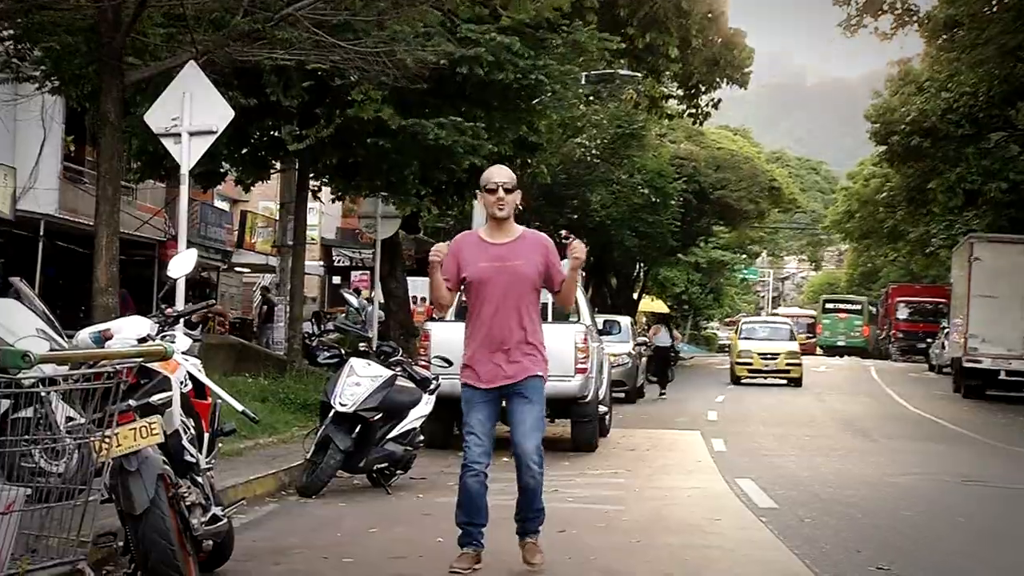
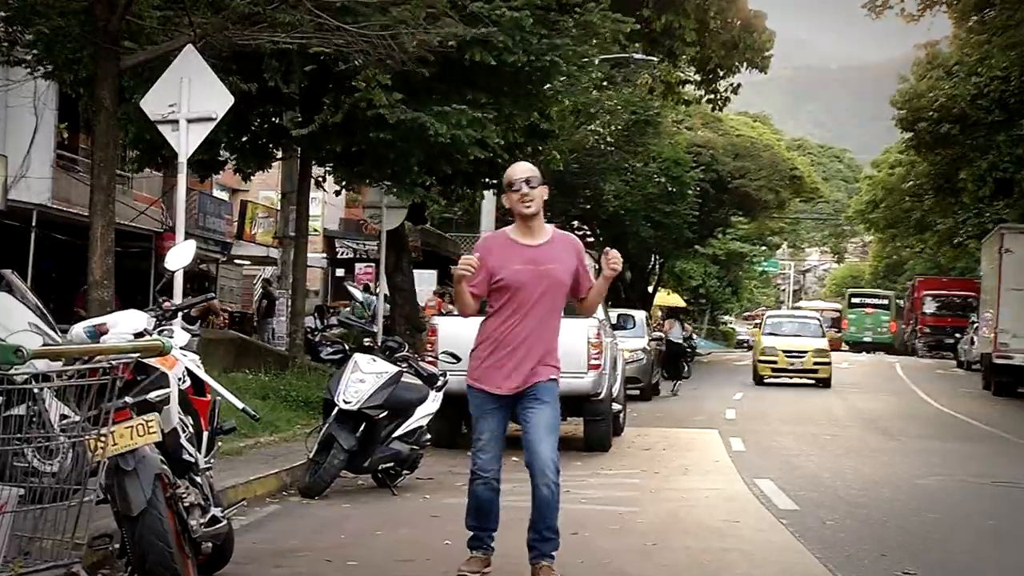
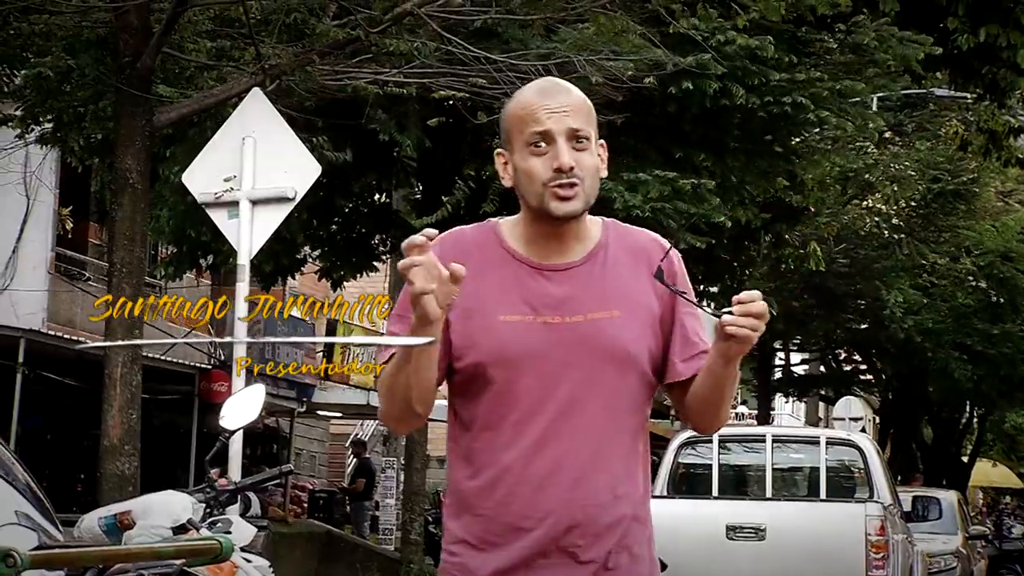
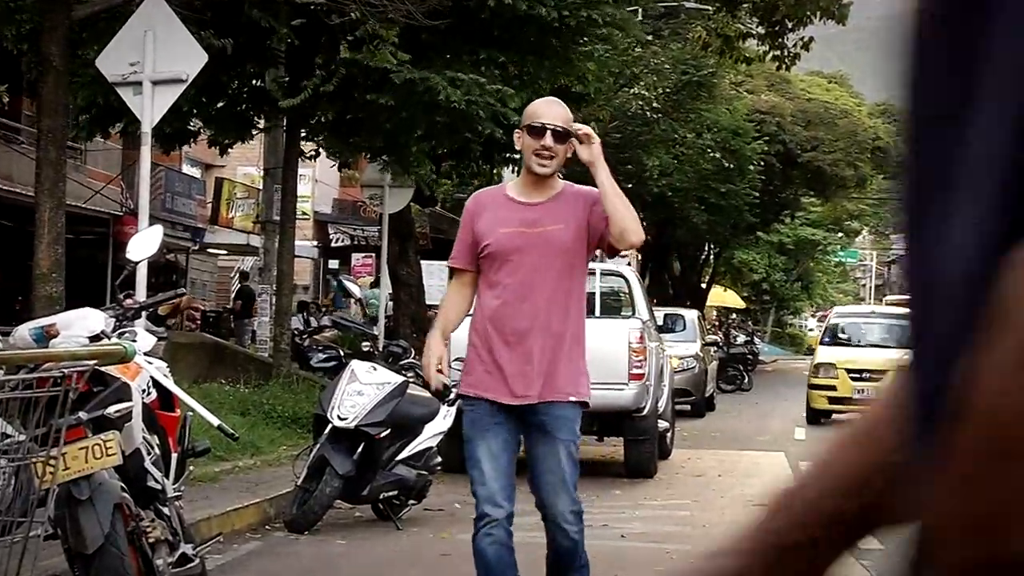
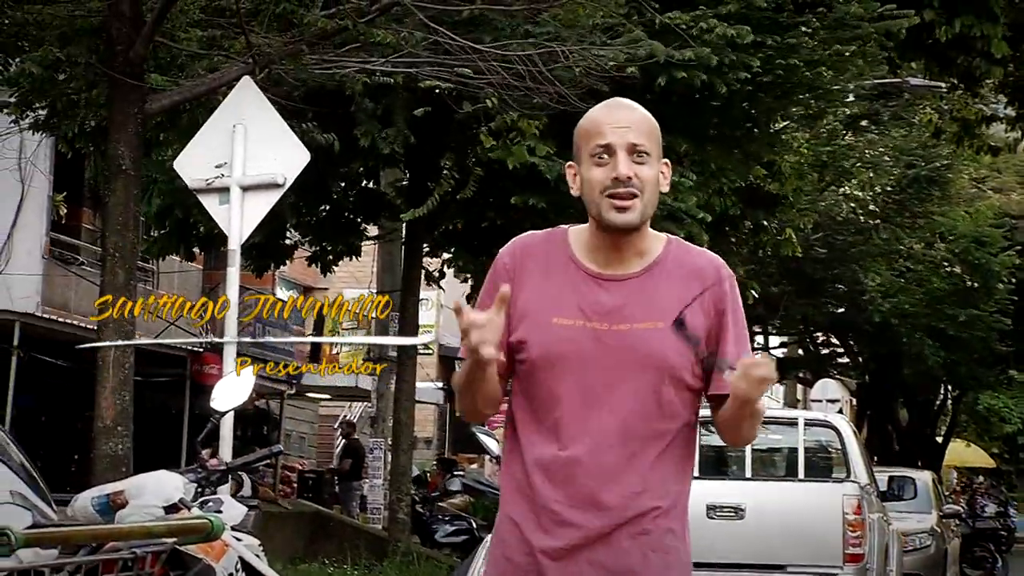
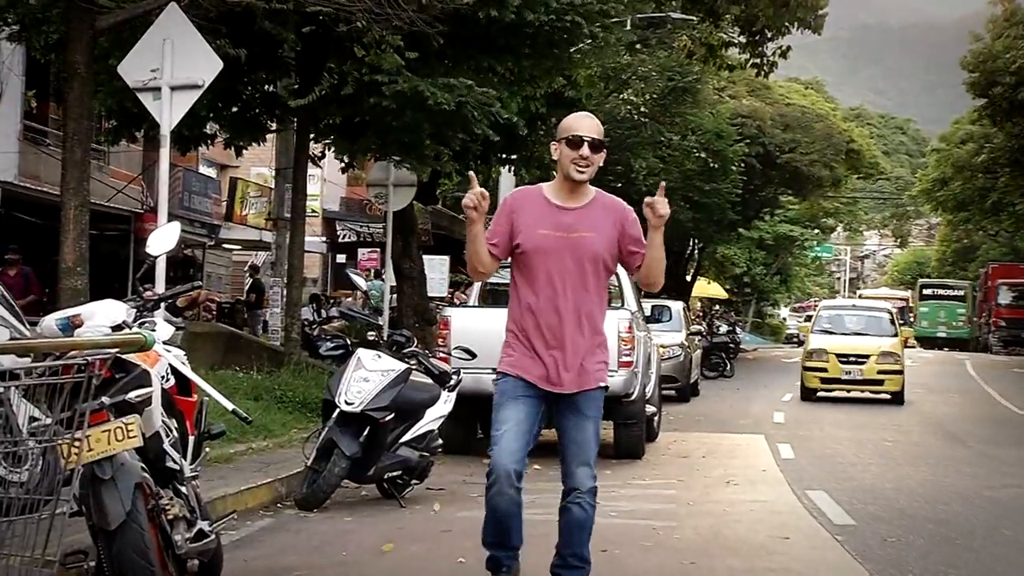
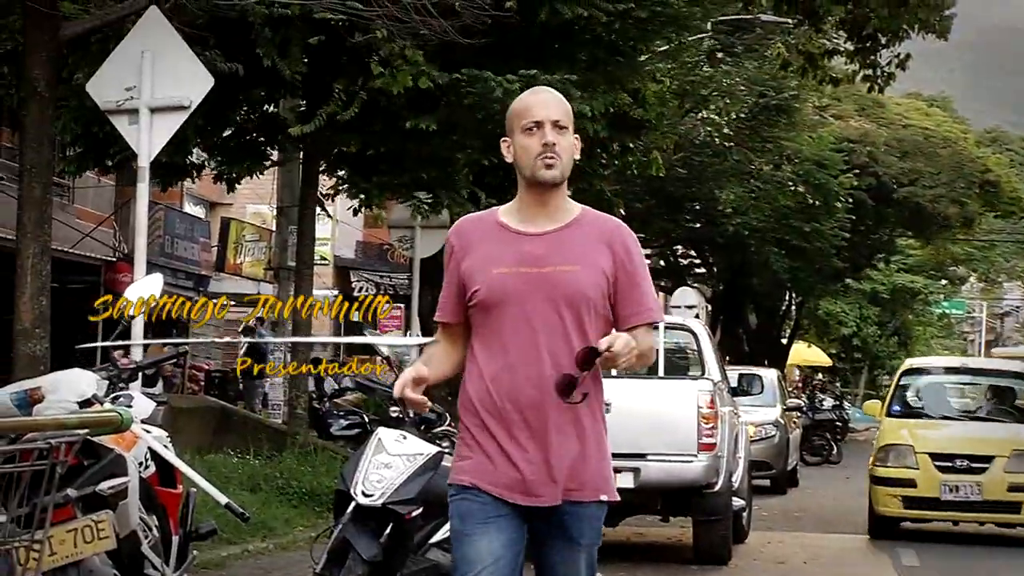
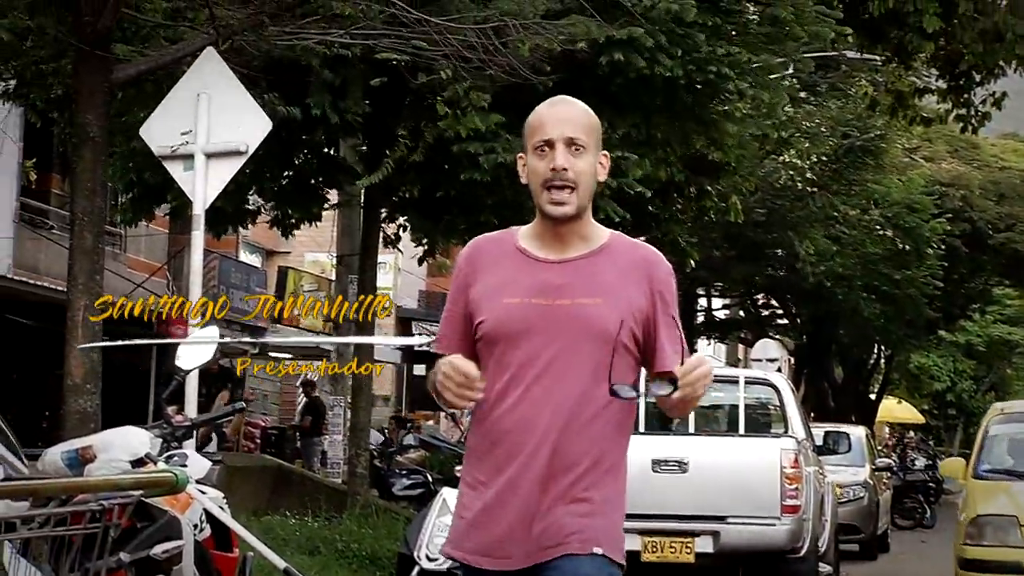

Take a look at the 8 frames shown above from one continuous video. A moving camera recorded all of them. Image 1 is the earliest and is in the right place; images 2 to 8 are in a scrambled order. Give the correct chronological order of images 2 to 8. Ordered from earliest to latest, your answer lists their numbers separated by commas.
2, 6, 4, 7, 8, 5, 3
